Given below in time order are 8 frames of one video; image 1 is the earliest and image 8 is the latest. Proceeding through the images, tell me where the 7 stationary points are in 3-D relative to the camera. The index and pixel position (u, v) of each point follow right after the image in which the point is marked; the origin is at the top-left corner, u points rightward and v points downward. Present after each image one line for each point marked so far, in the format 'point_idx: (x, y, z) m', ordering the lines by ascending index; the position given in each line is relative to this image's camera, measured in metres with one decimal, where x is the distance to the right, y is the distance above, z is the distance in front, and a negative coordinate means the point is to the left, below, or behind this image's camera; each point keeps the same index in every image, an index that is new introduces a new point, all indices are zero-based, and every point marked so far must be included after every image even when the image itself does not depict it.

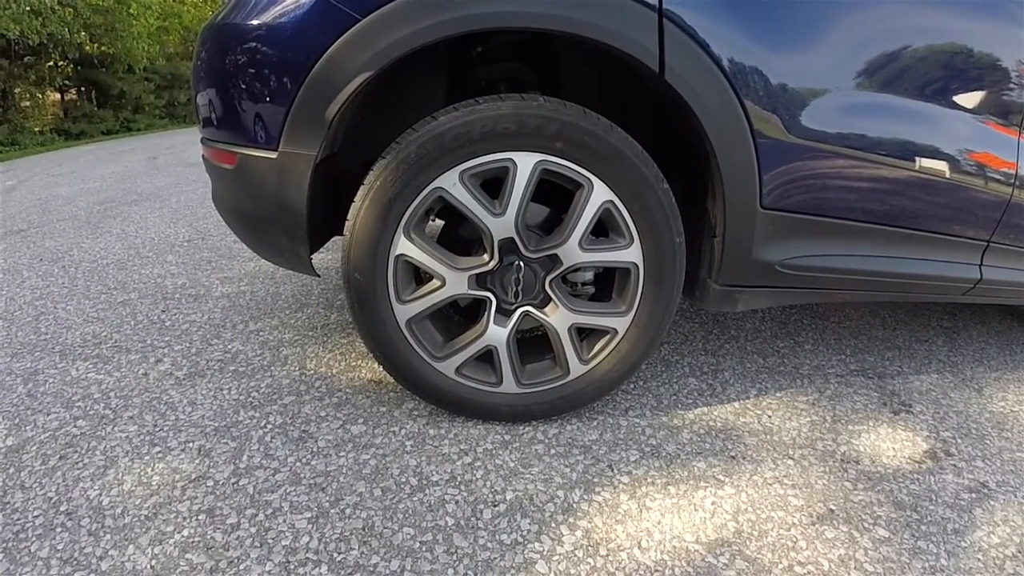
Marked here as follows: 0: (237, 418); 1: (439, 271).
0: (-0.7, -0.3, +1.6) m
1: (-0.2, 0.0, +1.4) m
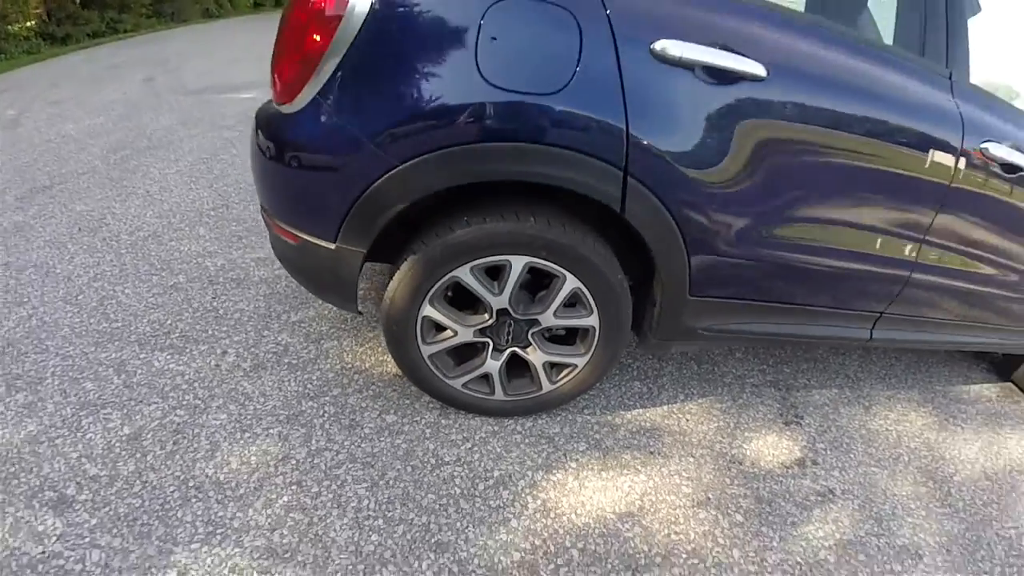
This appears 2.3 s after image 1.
0: (-0.7, -0.4, +2.2) m
1: (-0.2, -0.1, +2.0) m
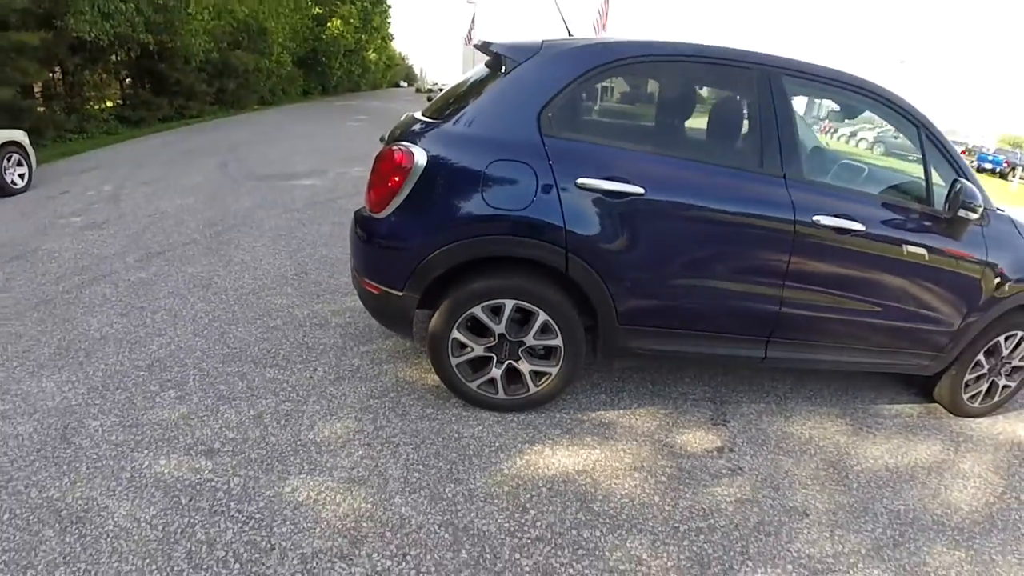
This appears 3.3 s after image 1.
0: (-0.7, -0.6, +3.2) m
1: (-0.2, -0.3, +3.0) m
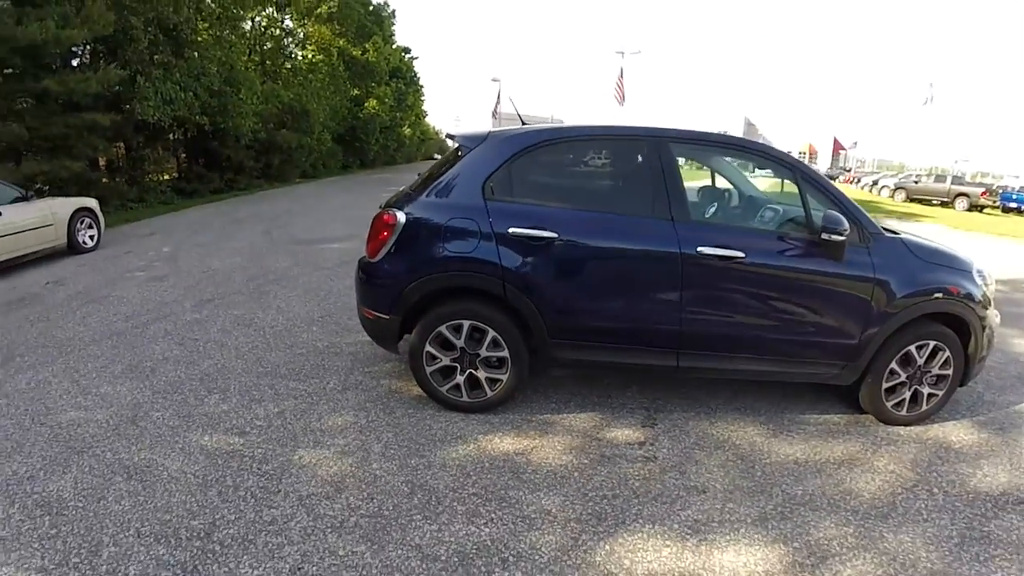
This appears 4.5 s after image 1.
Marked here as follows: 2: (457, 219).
0: (-1.0, -0.8, +4.0) m
1: (-0.5, -0.4, +3.8) m
2: (-0.3, +0.4, +3.6) m
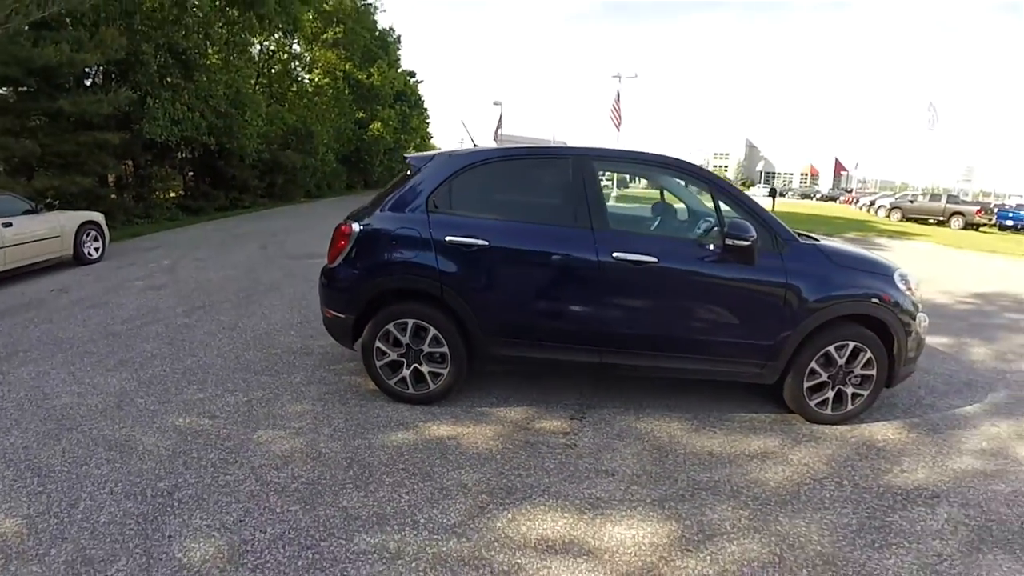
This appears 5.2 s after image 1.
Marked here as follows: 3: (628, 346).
0: (-1.4, -0.8, +4.4) m
1: (-0.9, -0.4, +4.2) m
2: (-0.7, +0.4, +4.1) m
3: (+0.8, -0.4, +4.2) m
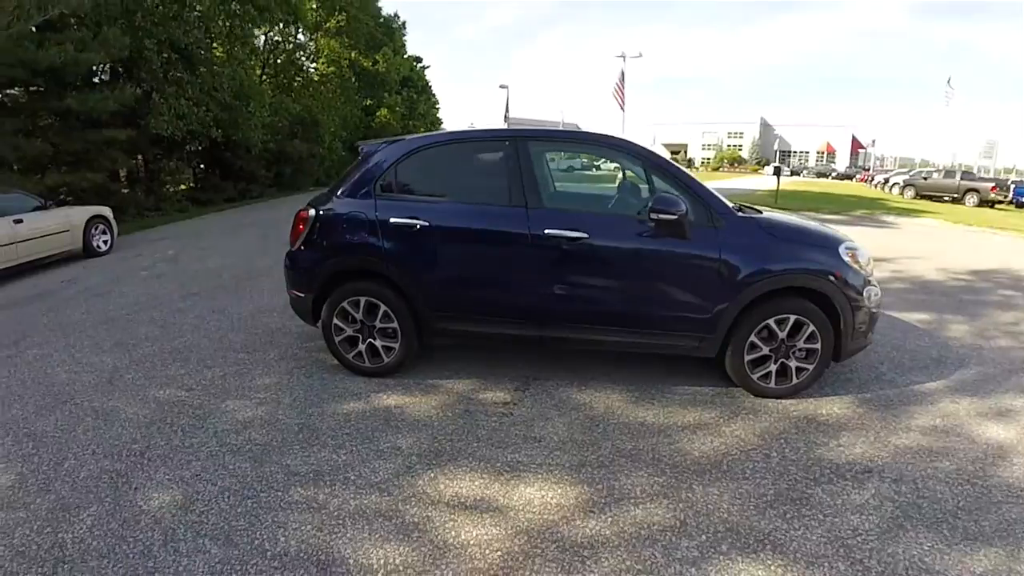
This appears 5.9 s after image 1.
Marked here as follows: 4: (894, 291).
0: (-1.8, -0.7, +4.8) m
1: (-1.3, -0.3, +4.6) m
2: (-1.2, +0.5, +4.5) m
3: (+0.4, -0.3, +4.5) m
4: (+6.4, 0.0, +9.6) m
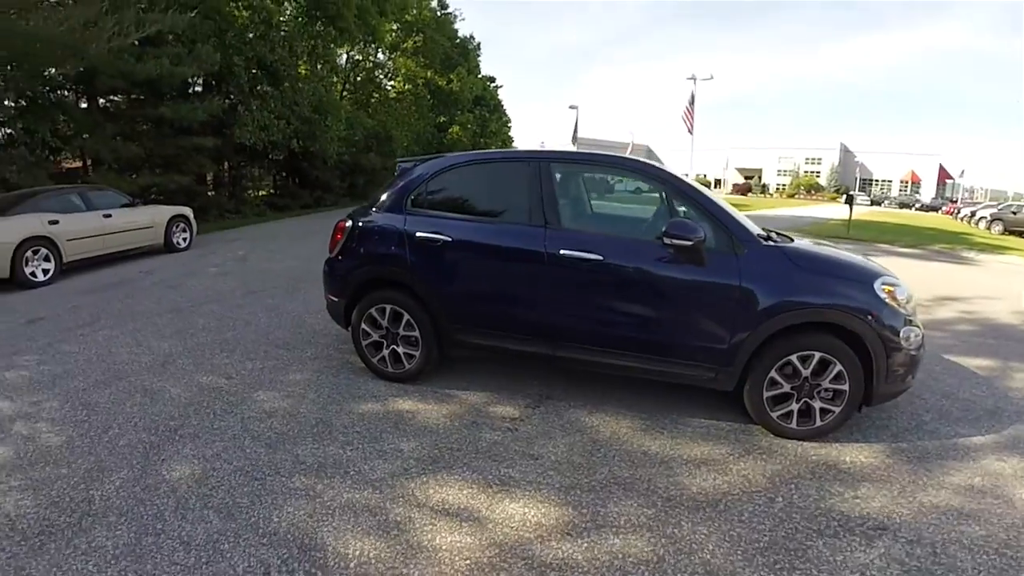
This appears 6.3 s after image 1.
0: (-1.7, -0.7, +5.2) m
1: (-1.2, -0.4, +4.9) m
2: (-1.0, +0.5, +4.8) m
3: (+0.5, -0.4, +4.6) m
4: (+7.0, -0.8, +9.0) m
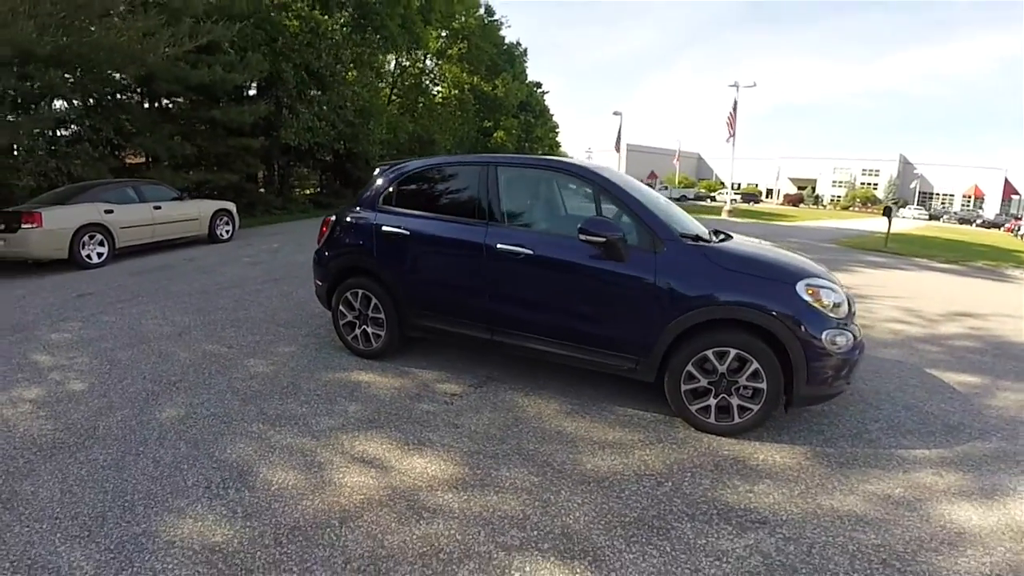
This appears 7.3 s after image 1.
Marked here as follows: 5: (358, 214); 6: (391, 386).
0: (-2.1, -0.6, +5.9) m
1: (-1.6, -0.3, +5.6) m
2: (-1.4, +0.6, +5.5) m
3: (+0.1, -0.4, +5.2) m
4: (+6.9, -1.0, +9.1) m
5: (-1.5, +0.7, +5.6) m
6: (-1.0, -0.9, +5.0) m
